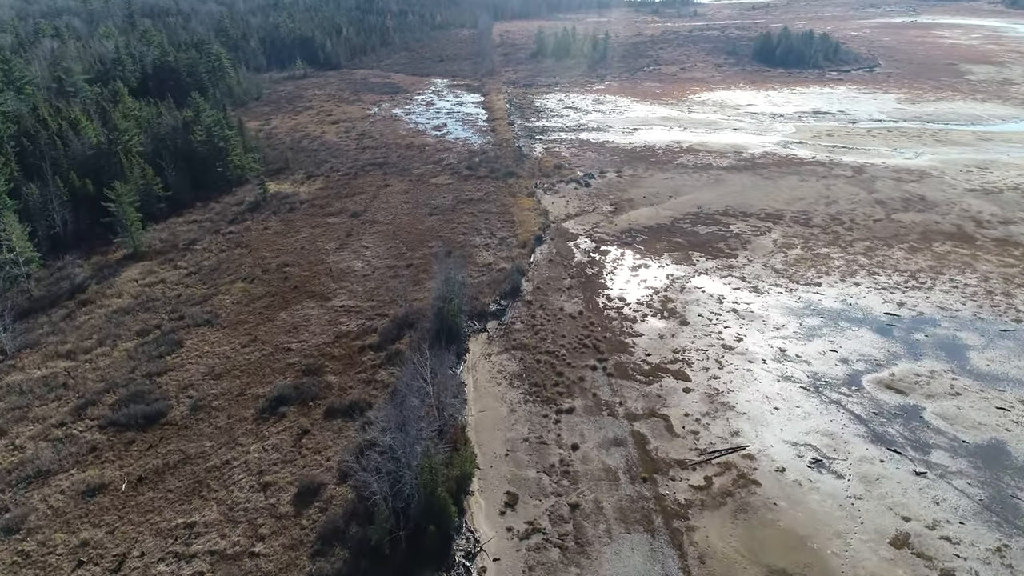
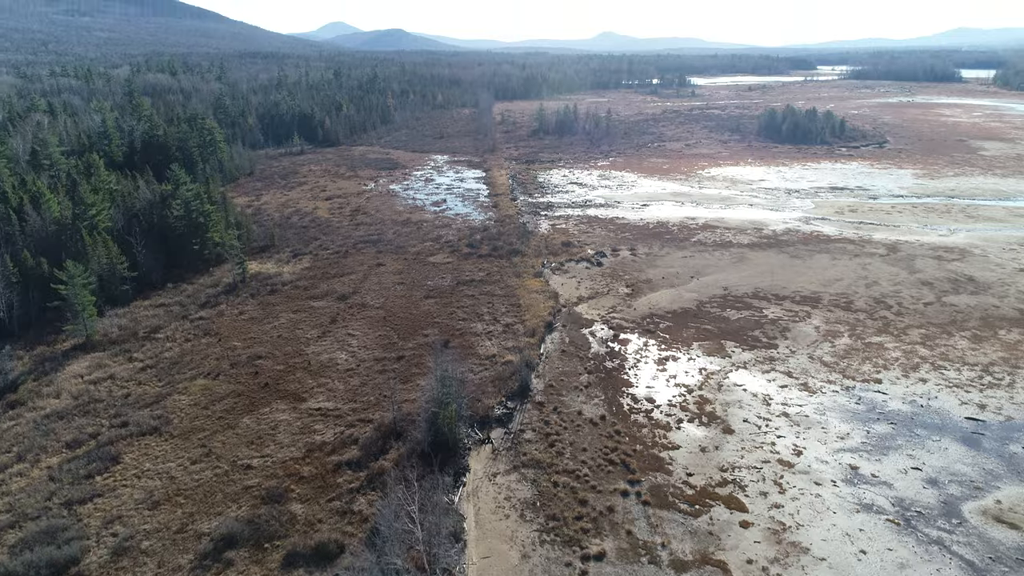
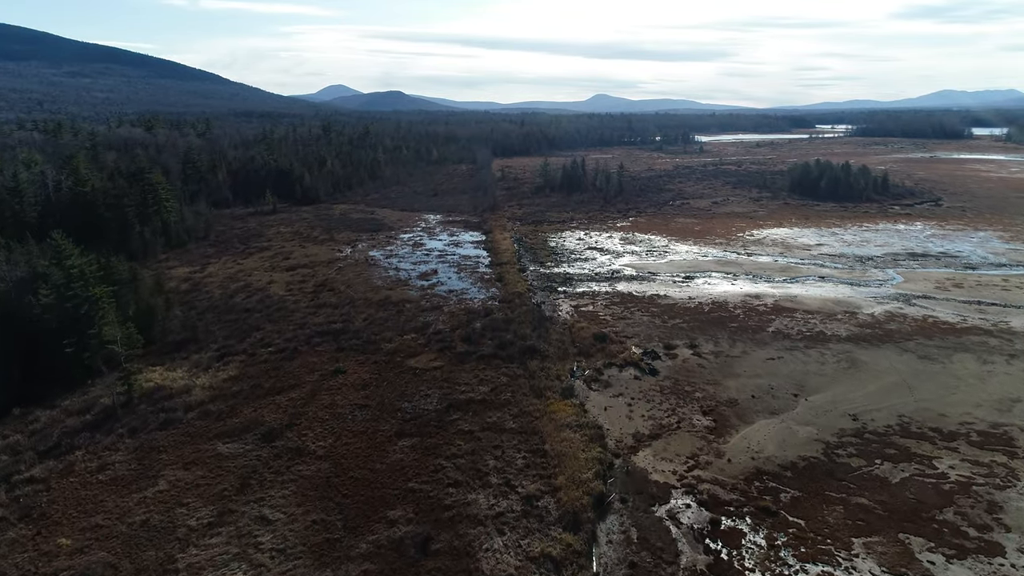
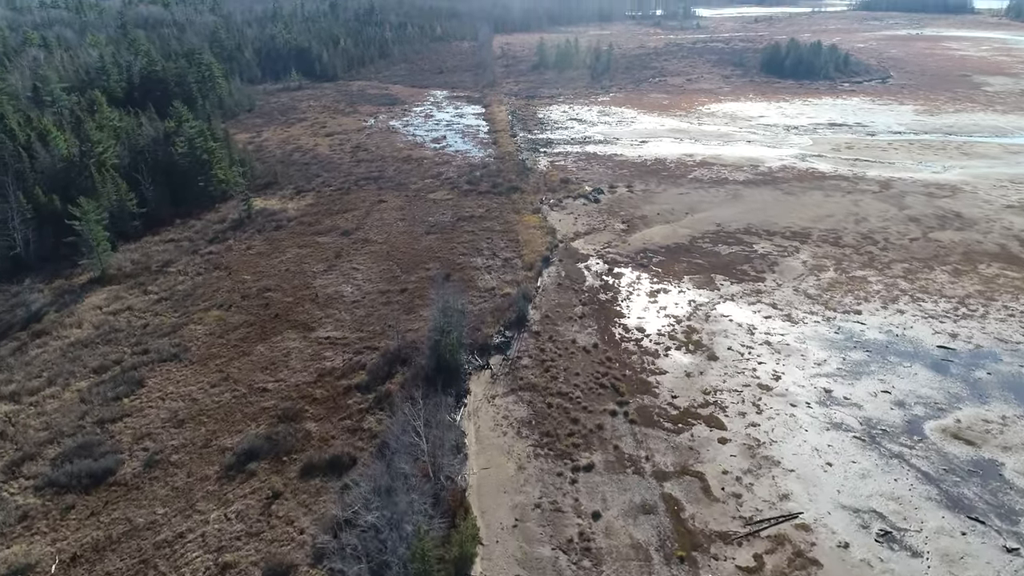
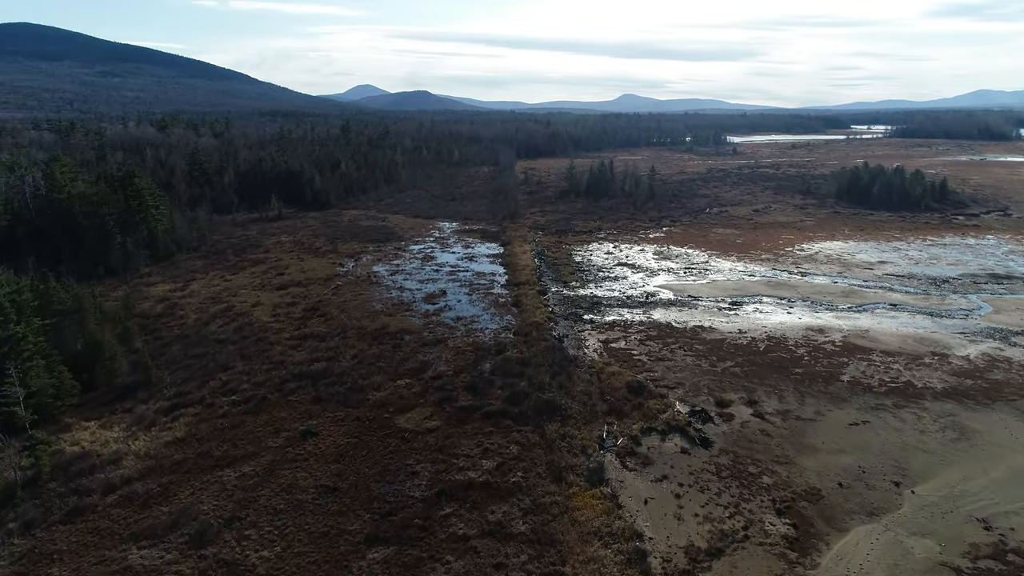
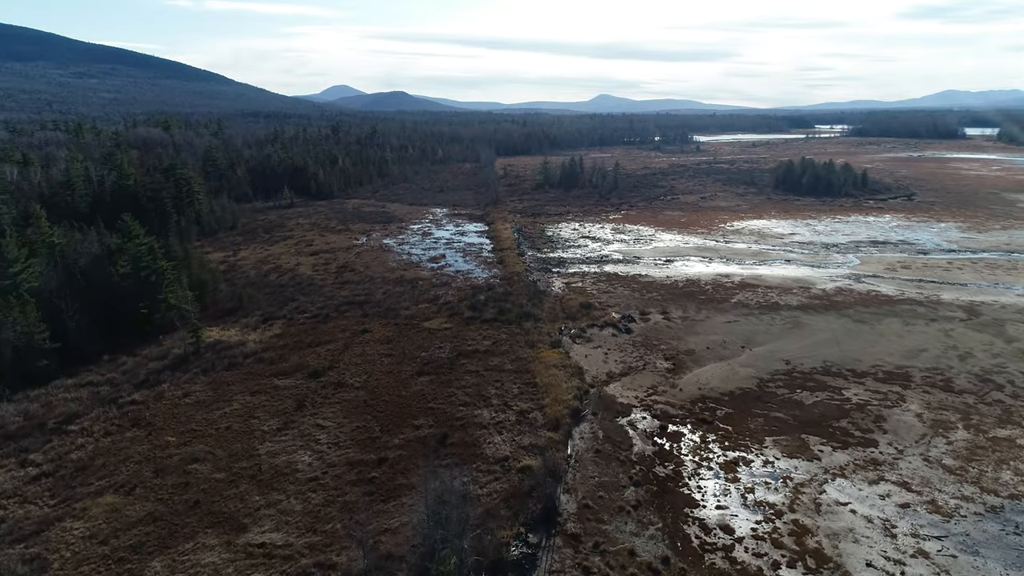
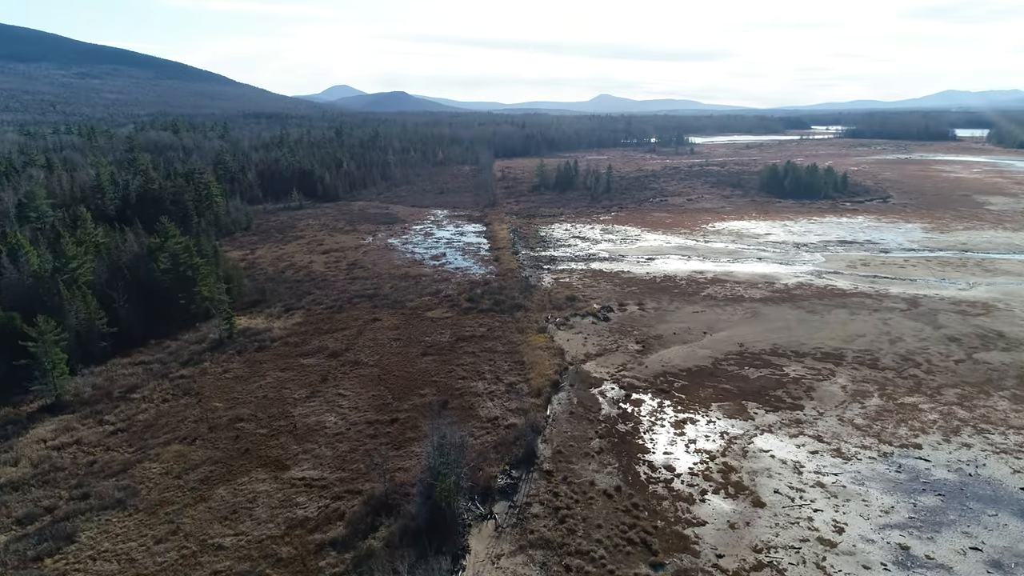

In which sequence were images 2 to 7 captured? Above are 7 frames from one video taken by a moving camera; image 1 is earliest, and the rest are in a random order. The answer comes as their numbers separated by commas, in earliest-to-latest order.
4, 2, 7, 6, 3, 5
